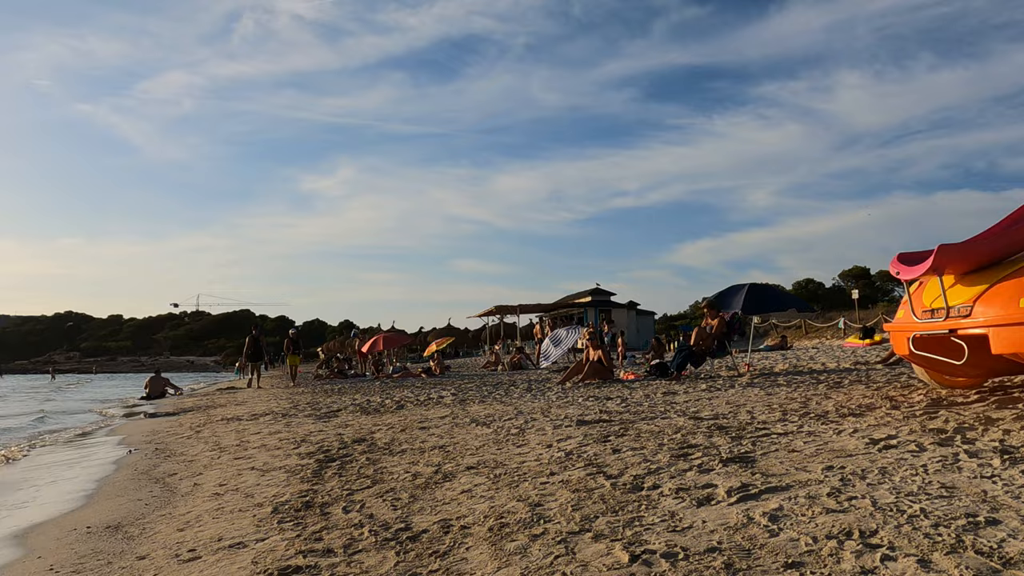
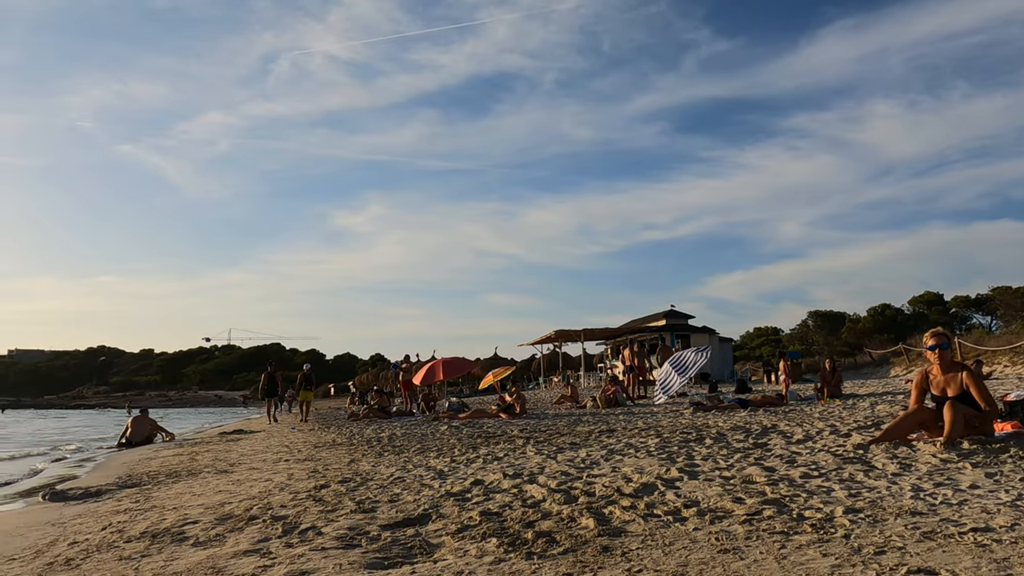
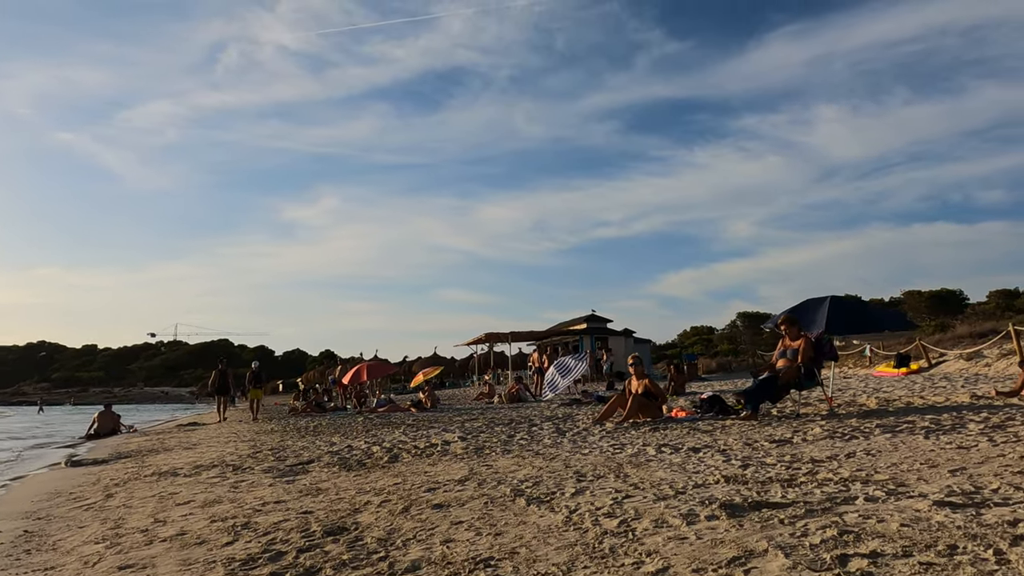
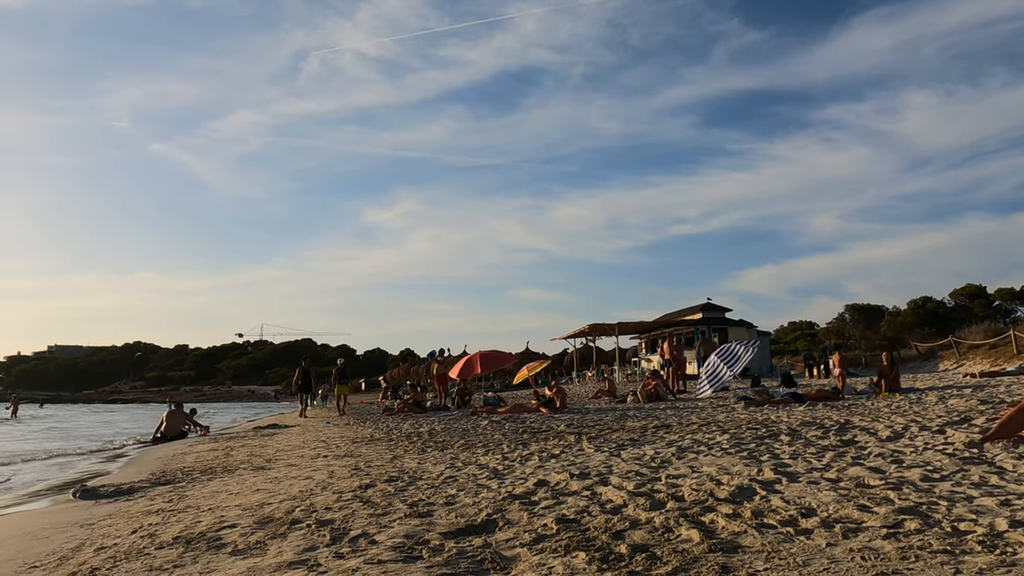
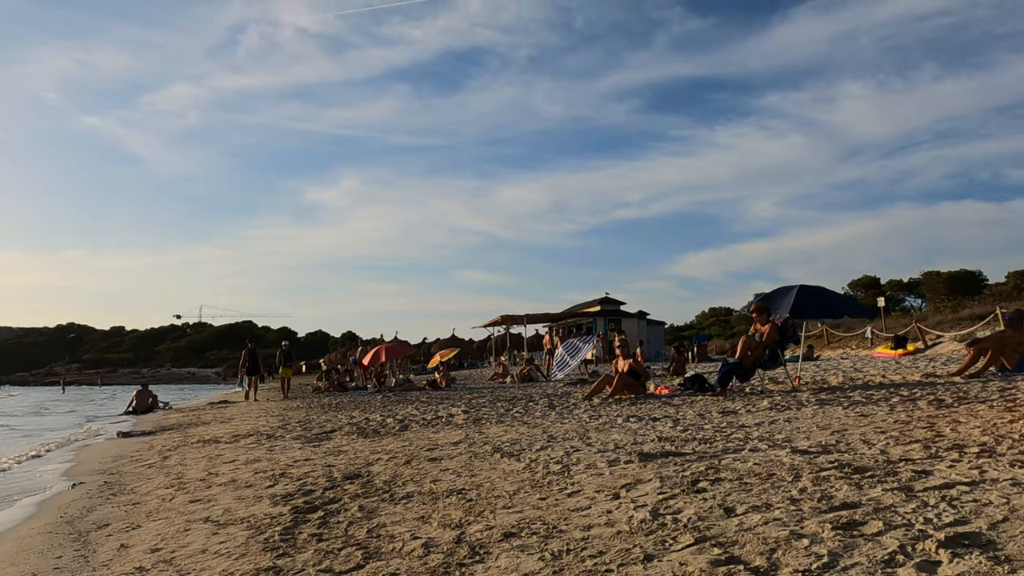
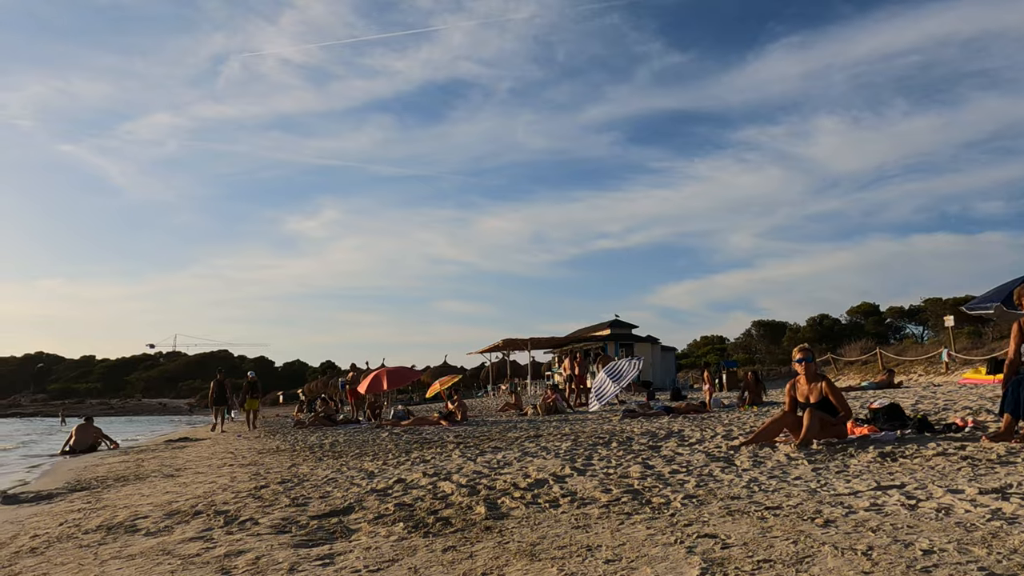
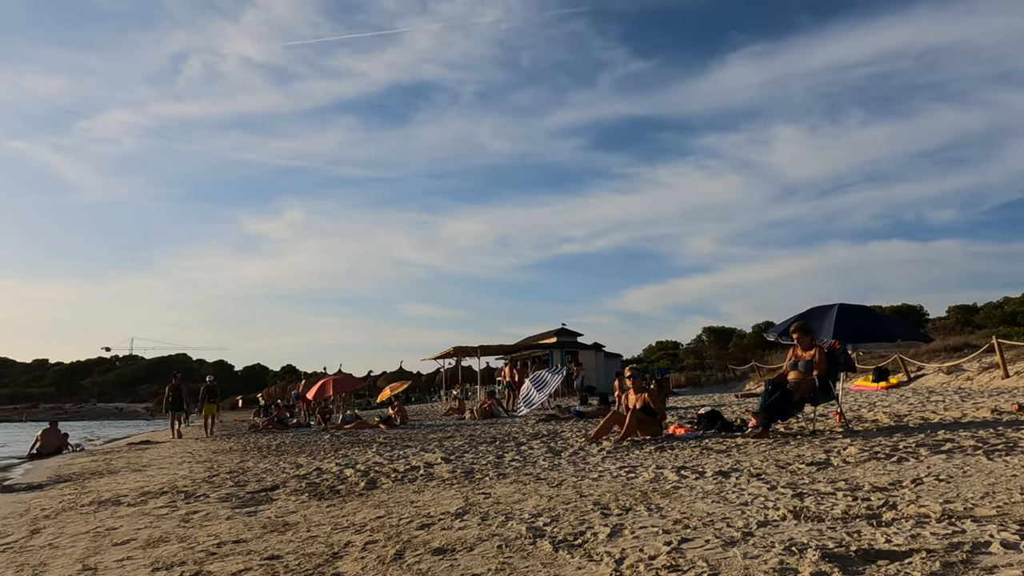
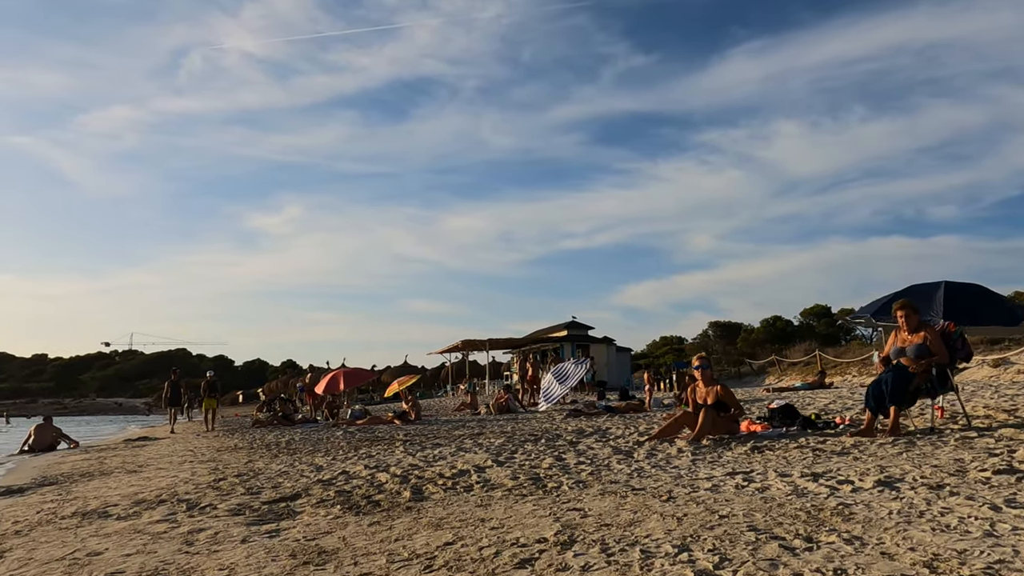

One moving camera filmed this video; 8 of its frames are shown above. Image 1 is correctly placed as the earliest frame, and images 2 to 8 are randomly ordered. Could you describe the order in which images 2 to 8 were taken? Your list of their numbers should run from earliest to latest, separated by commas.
5, 3, 7, 8, 6, 2, 4
